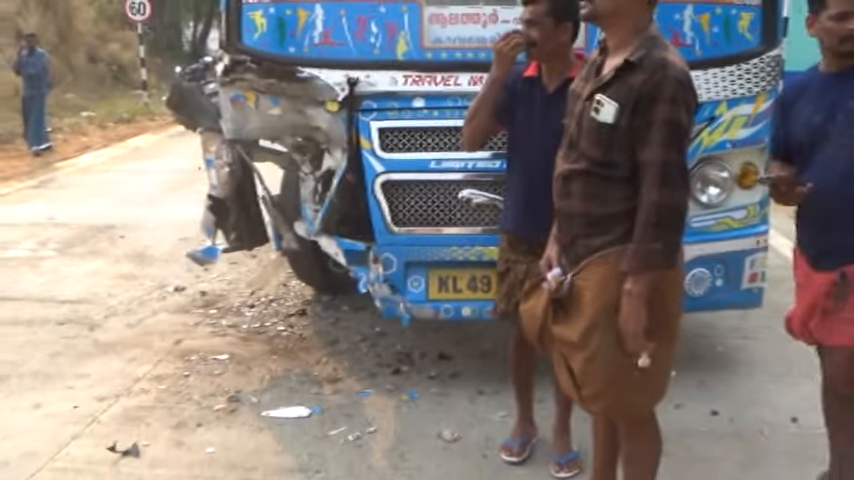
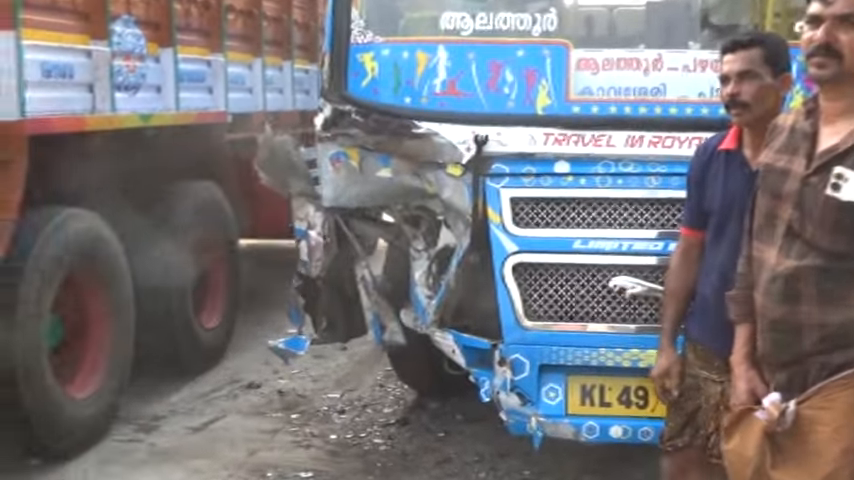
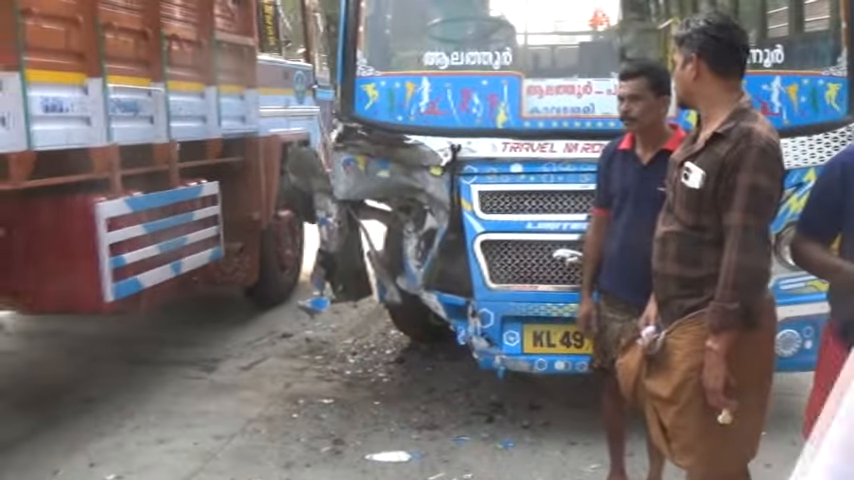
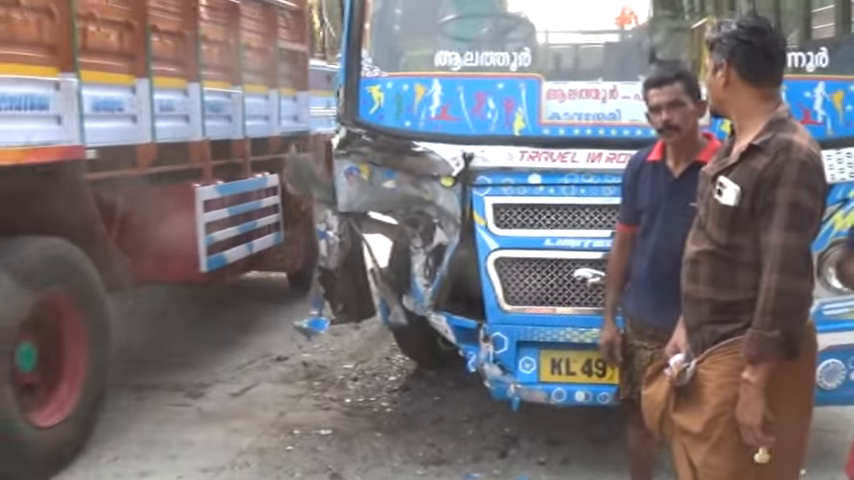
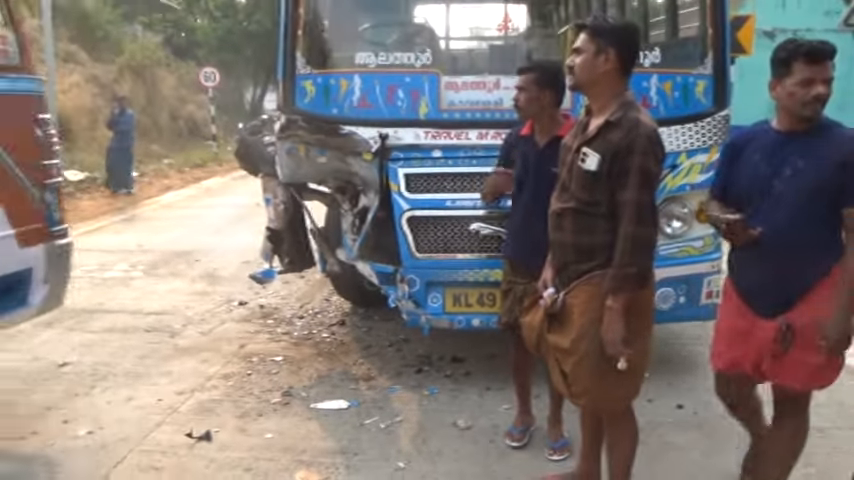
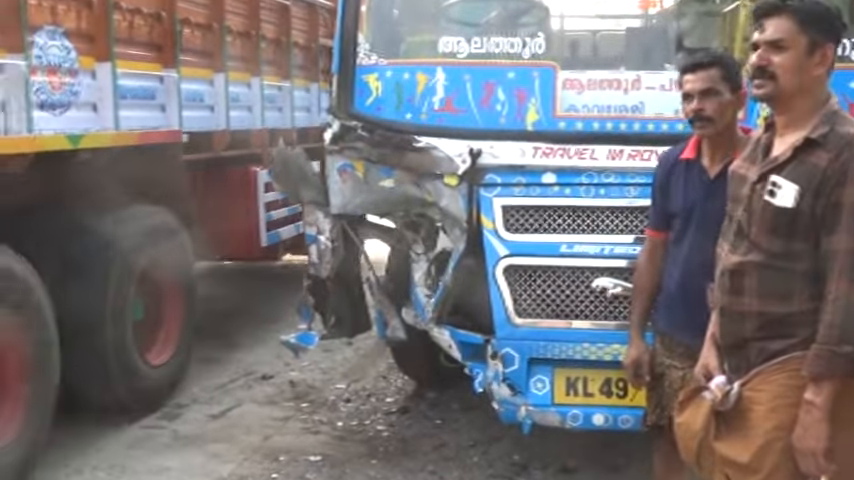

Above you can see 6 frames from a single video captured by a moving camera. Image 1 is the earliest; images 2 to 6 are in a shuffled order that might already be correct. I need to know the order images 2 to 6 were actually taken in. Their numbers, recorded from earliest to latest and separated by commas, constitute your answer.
5, 3, 4, 6, 2
